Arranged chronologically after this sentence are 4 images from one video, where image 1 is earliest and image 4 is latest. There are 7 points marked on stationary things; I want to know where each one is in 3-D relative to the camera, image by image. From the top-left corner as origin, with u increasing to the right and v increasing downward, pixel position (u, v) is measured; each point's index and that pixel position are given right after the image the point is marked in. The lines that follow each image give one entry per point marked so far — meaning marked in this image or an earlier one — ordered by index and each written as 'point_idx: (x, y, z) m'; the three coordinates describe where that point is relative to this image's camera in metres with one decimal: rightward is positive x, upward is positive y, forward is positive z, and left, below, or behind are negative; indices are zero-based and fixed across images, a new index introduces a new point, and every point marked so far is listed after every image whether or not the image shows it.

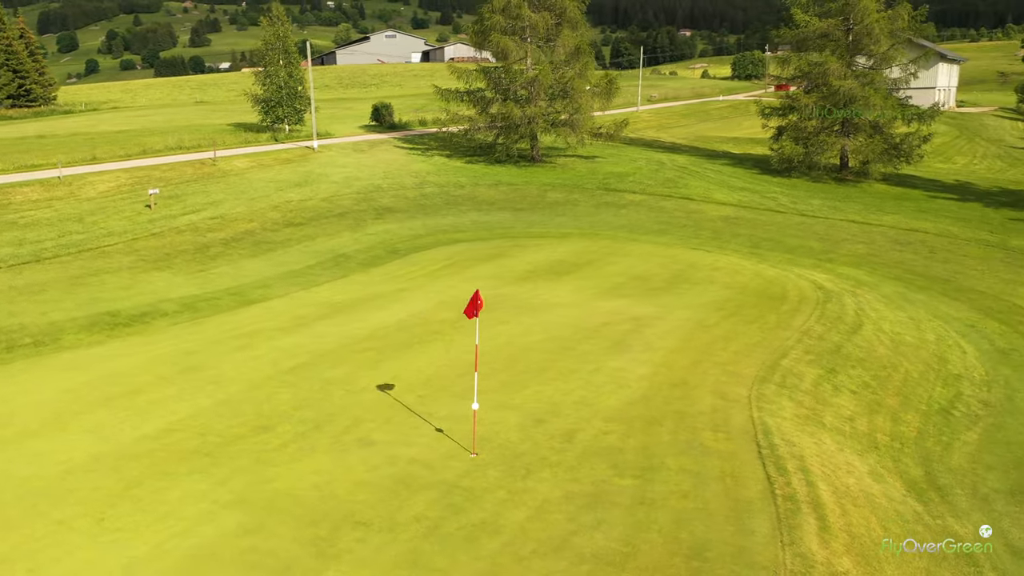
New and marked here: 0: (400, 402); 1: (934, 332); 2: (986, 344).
0: (-1.7, -1.7, +12.4) m
1: (+9.5, -1.0, +18.6) m
2: (+10.5, -1.2, +18.4) m
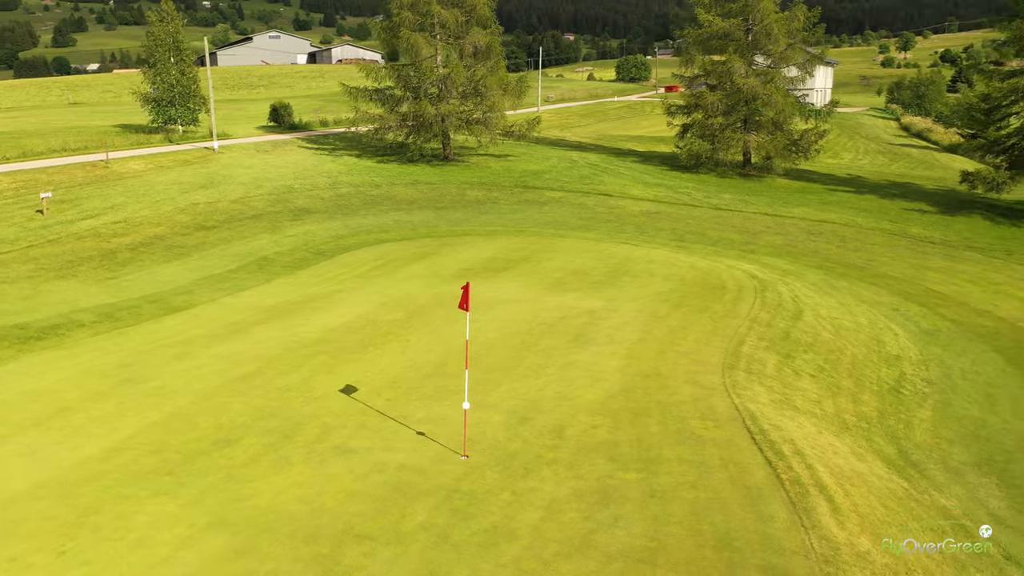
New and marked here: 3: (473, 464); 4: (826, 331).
0: (-2.0, -1.7, +11.6) m
1: (+8.2, -0.6, +19.3) m
2: (+9.3, -0.9, +19.2) m
3: (-0.4, -2.1, +9.7) m
4: (+6.5, -0.9, +17.2) m
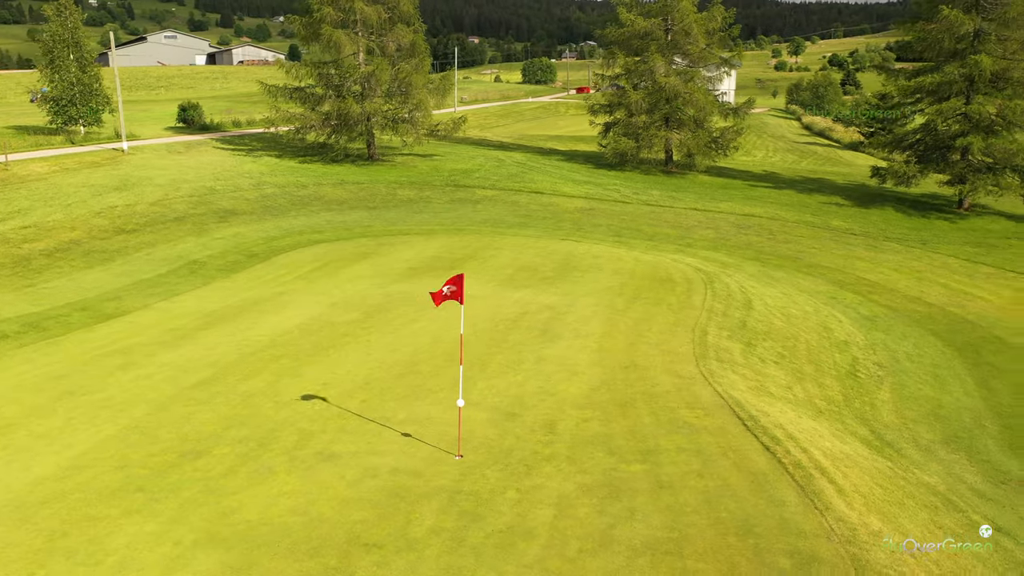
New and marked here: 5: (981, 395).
0: (-2.2, -1.6, +11.1) m
1: (+7.0, -0.4, +19.8) m
2: (+8.1, -0.6, +19.8) m
3: (-0.4, -2.0, +9.3) m
4: (+5.6, -0.7, +17.5) m
5: (+8.4, -1.9, +14.8) m
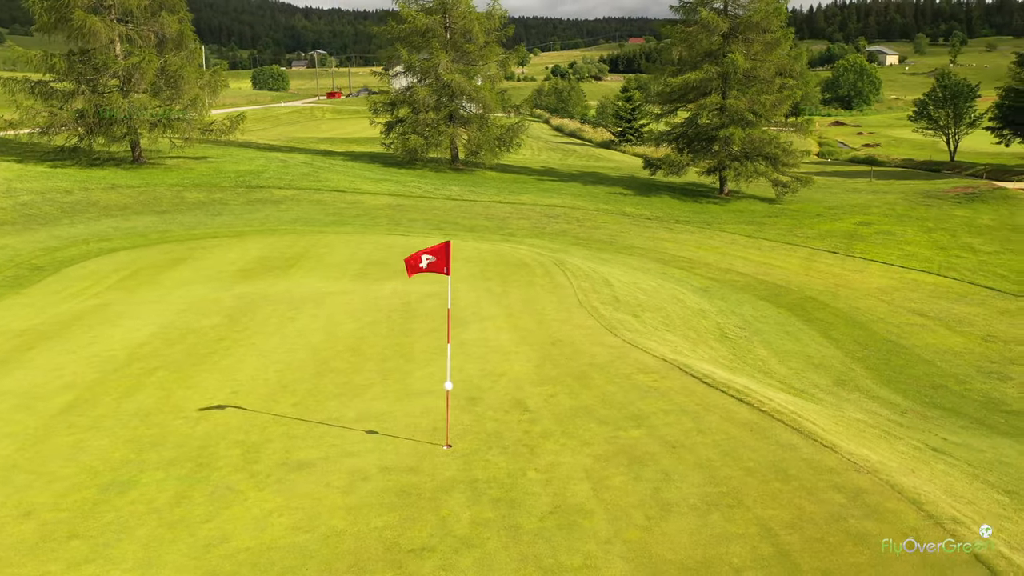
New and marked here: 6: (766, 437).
0: (-2.7, -1.5, +9.6) m
1: (+3.4, +0.2, +20.7) m
2: (+4.5, +0.1, +21.0) m
3: (-0.4, -1.7, +8.4) m
4: (+2.8, -0.1, +18.1) m
5: (+6.3, -1.1, +16.3) m
6: (+2.7, -1.6, +8.7) m
